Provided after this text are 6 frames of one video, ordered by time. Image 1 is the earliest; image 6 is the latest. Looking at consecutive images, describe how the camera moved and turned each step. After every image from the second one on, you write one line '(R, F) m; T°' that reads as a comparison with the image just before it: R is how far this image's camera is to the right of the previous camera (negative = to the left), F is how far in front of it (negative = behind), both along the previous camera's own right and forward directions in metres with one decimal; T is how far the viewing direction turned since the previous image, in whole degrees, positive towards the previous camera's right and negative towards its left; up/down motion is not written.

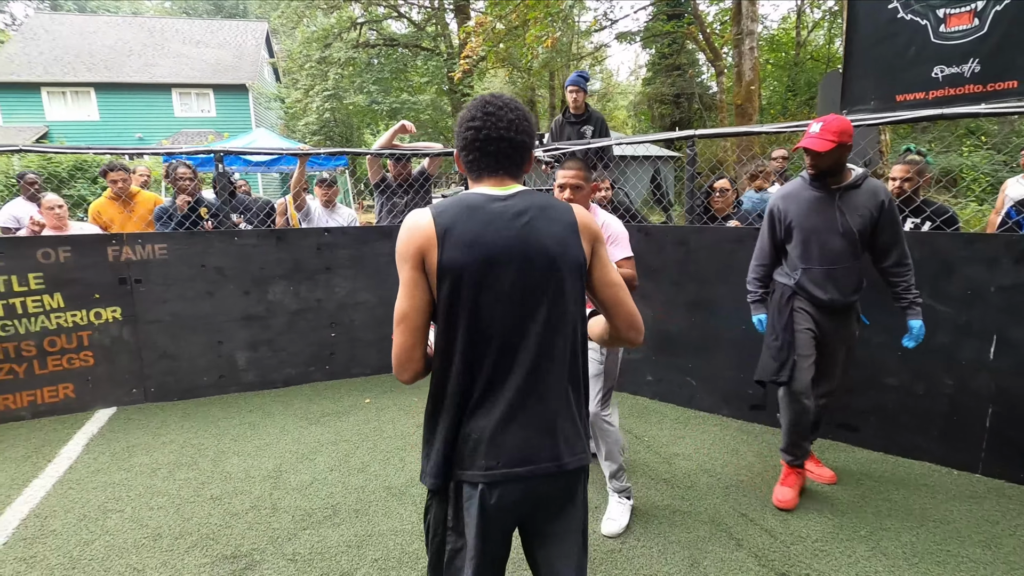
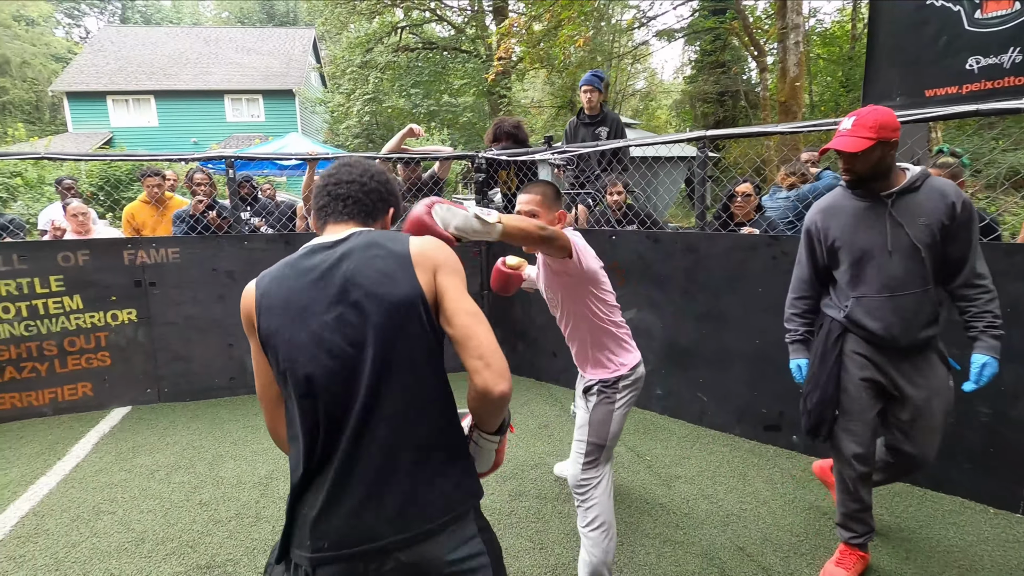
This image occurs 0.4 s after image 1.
(+0.3, +0.1) m; -5°
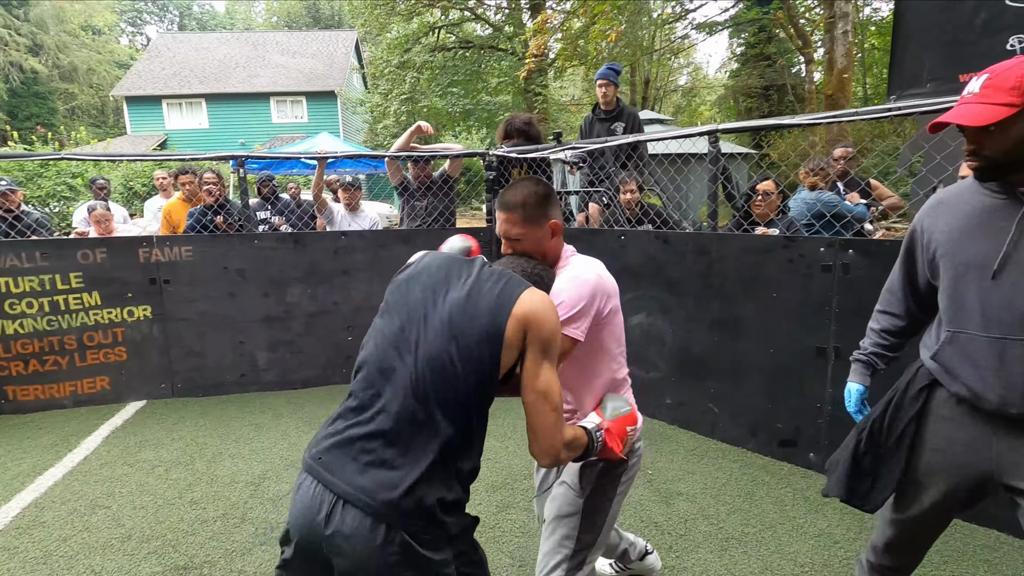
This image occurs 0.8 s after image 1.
(+0.3, +0.1) m; -4°
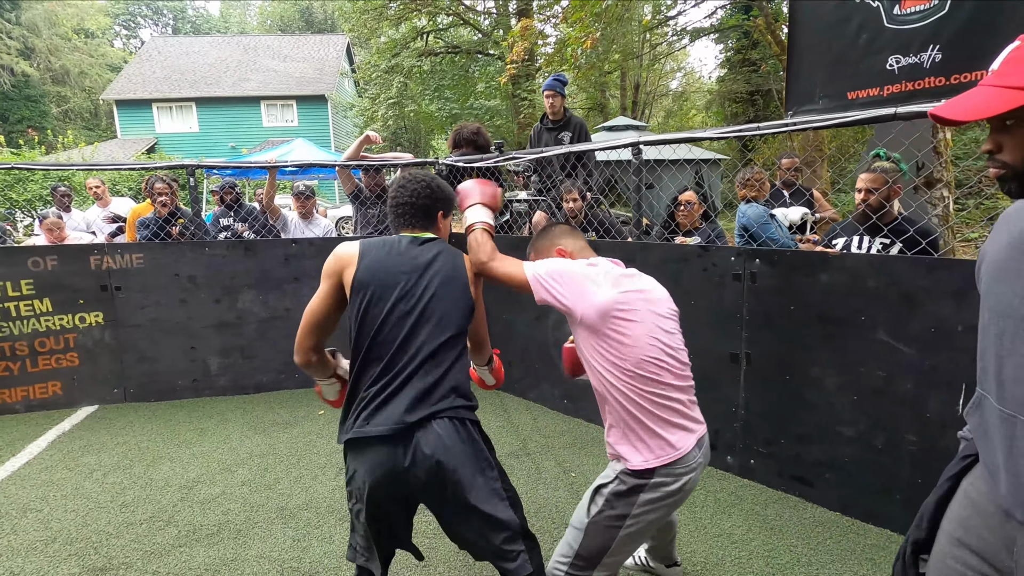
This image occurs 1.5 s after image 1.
(+0.4, -0.1) m; 0°
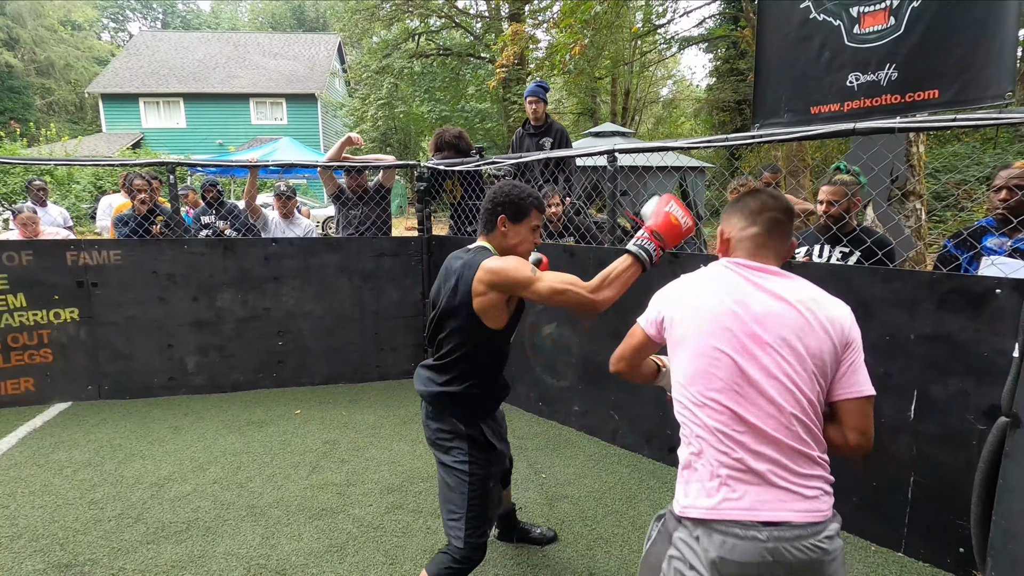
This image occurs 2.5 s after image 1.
(+0.1, 0.0) m; +1°
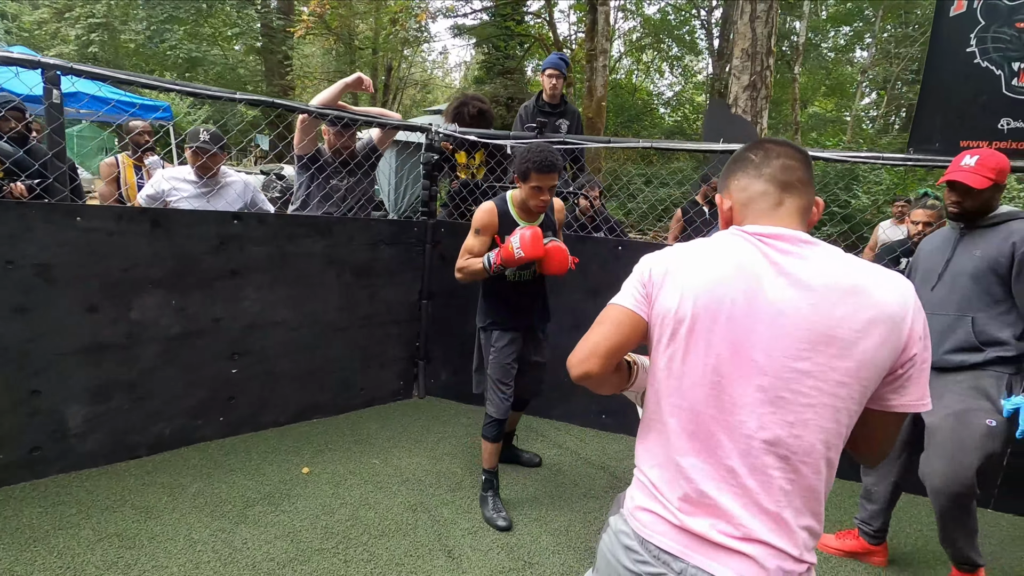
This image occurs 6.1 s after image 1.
(-2.1, +1.2) m; +29°
